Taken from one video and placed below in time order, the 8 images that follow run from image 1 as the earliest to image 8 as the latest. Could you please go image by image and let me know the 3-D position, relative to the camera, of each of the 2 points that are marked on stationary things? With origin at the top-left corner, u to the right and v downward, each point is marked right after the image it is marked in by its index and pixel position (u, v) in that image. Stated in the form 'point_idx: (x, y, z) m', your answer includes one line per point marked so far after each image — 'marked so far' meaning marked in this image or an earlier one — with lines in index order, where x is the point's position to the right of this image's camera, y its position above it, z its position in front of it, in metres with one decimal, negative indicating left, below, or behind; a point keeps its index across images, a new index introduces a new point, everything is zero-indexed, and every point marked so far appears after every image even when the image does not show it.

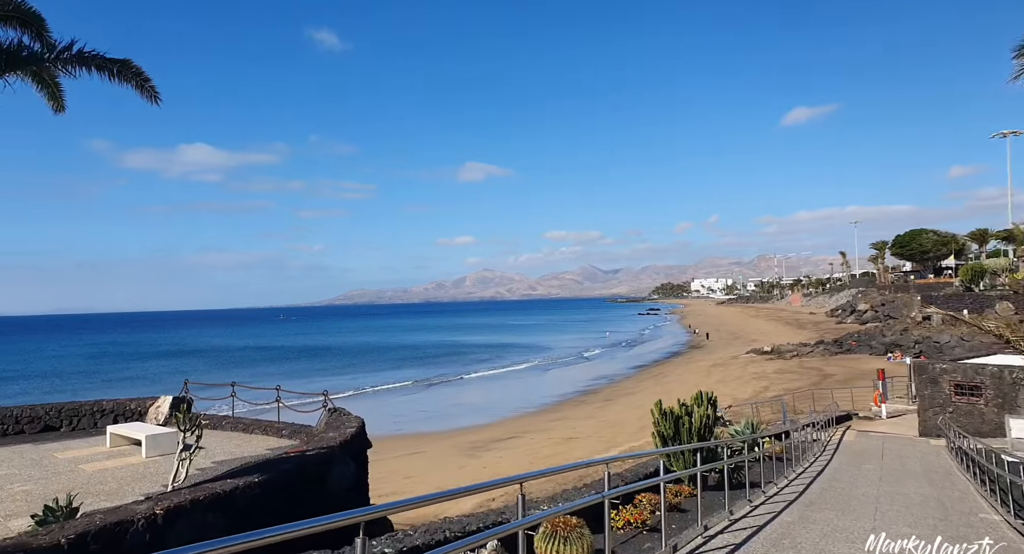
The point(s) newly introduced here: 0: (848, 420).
0: (+8.1, -3.4, +17.4) m
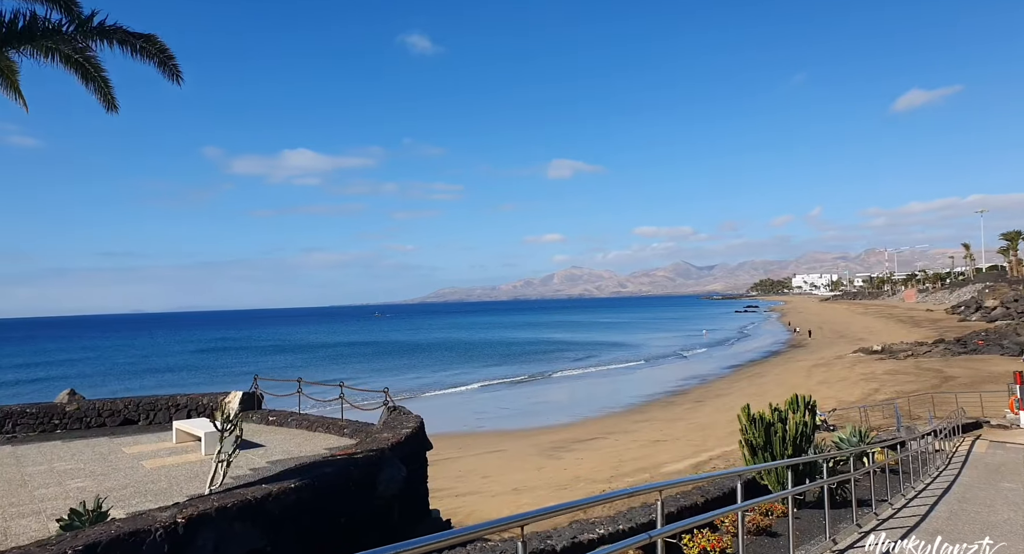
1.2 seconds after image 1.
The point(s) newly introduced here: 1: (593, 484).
0: (+9.9, -3.2, +15.6) m
1: (+1.8, -4.8, +16.6) m
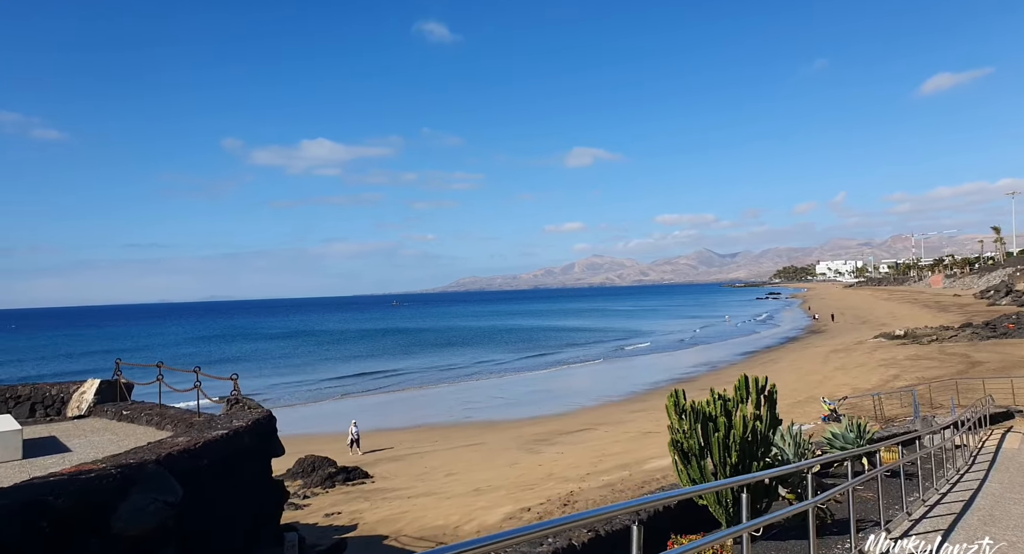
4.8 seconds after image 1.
0: (+9.1, -2.6, +13.4) m
1: (+1.0, -4.2, +14.7) m
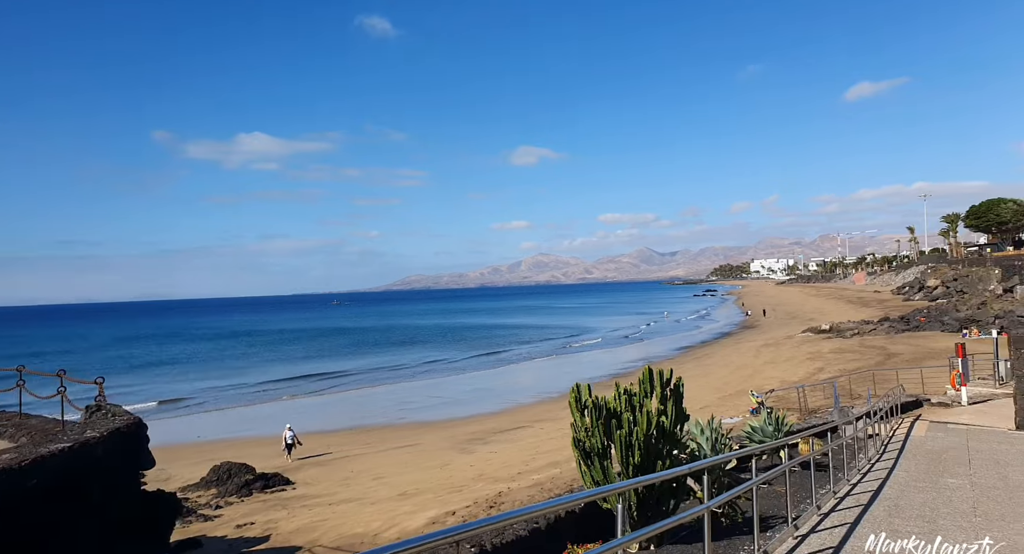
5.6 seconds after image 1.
0: (+7.7, -2.5, +13.7) m
1: (-0.4, -4.1, +14.3) m
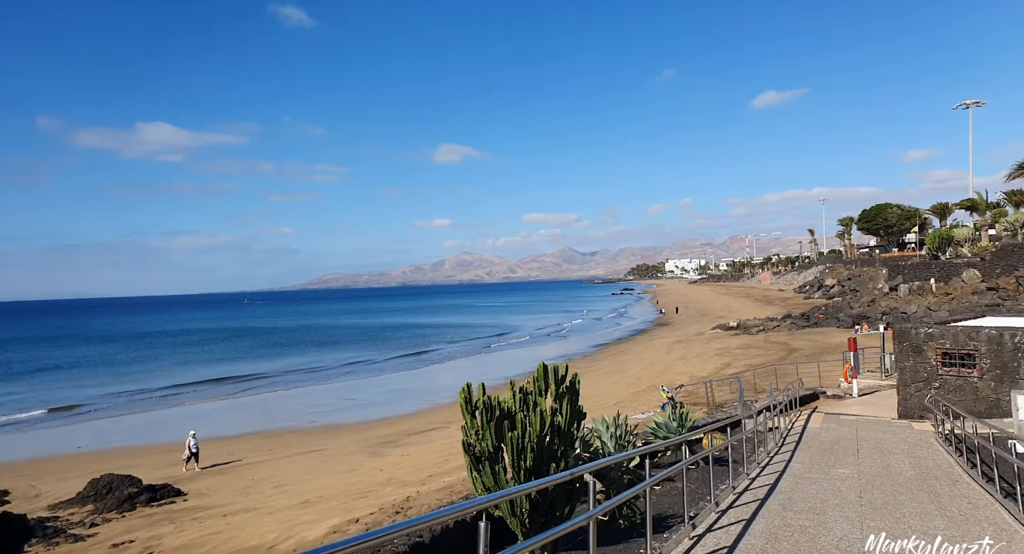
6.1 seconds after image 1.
0: (+5.9, -2.4, +14.2) m
1: (-2.2, -4.1, +13.9) m
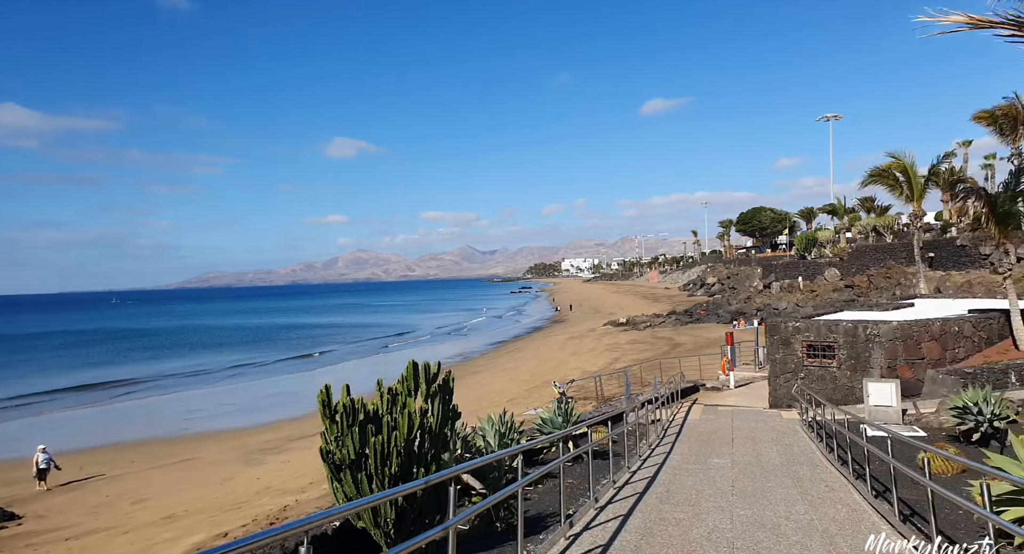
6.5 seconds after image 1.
0: (+3.7, -2.4, +14.8) m
1: (-4.3, -4.0, +13.4) m
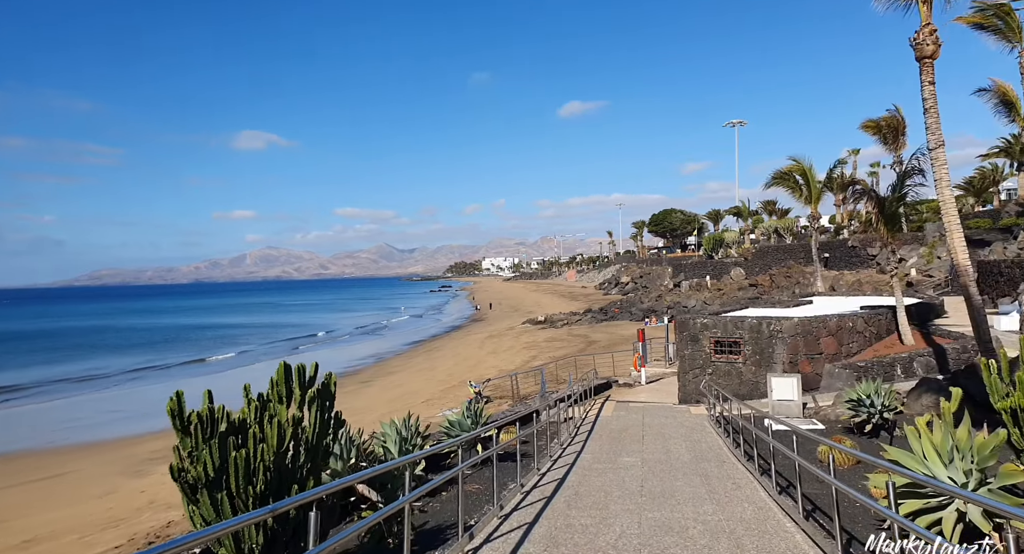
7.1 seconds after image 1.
0: (+1.9, -2.3, +14.8) m
1: (-5.9, -4.0, +12.5) m
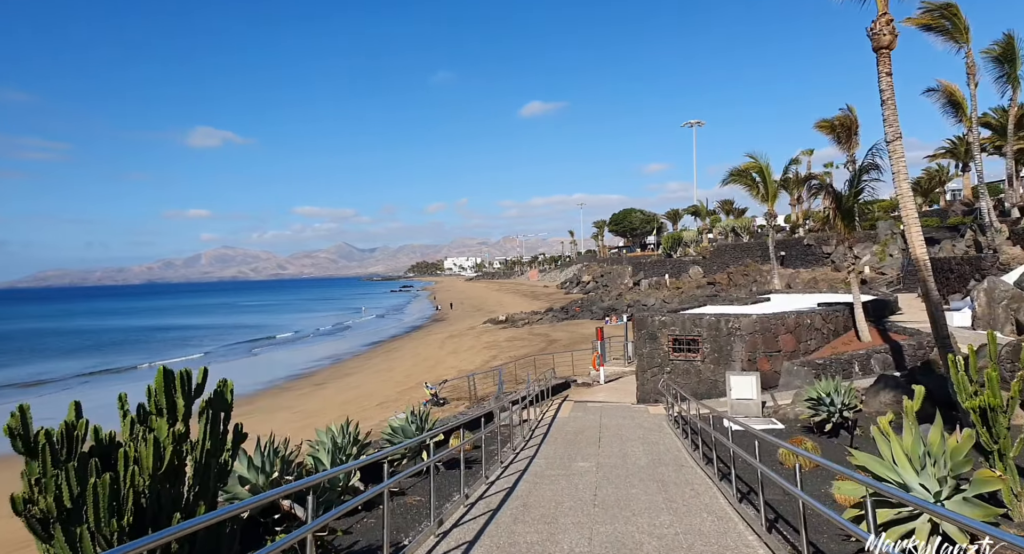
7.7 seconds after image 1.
0: (+1.0, -2.2, +14.4) m
1: (-6.6, -3.9, +11.7) m
